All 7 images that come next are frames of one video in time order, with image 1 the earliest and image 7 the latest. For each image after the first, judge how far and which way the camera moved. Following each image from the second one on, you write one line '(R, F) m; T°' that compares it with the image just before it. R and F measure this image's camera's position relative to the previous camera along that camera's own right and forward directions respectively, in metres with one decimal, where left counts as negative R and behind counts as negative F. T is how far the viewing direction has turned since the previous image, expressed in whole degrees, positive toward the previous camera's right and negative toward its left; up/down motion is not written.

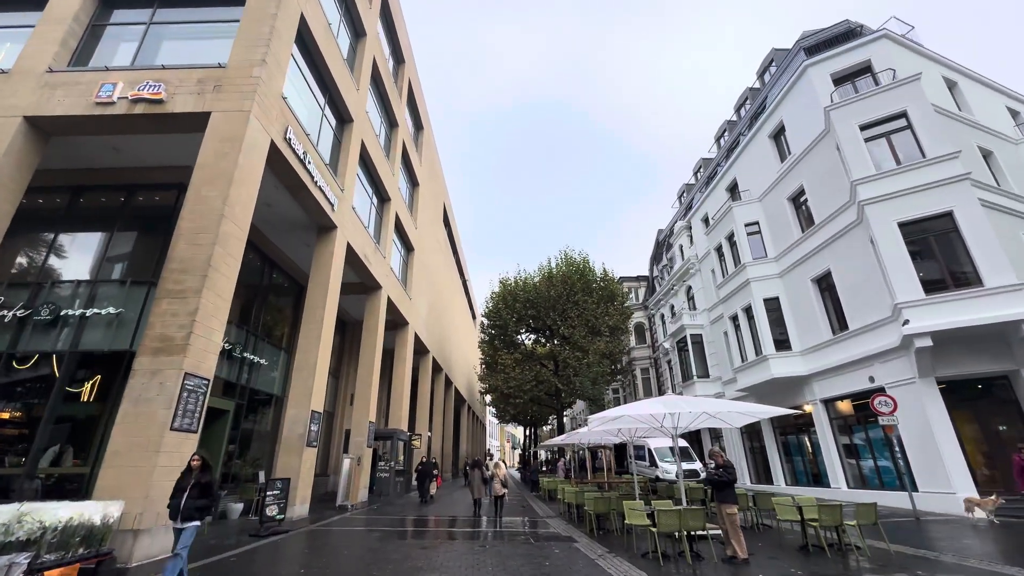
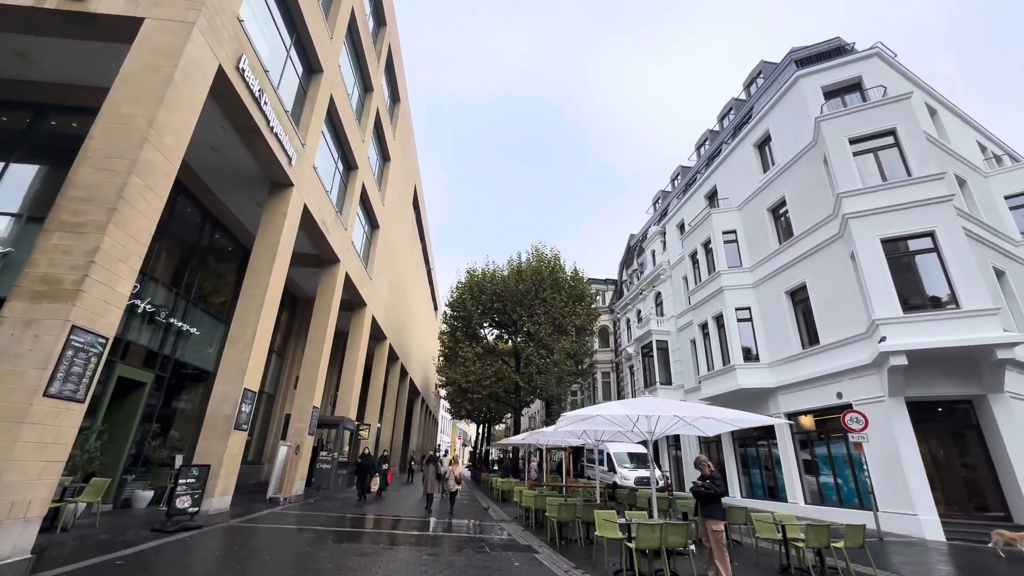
(-0.2, +1.1) m; +5°
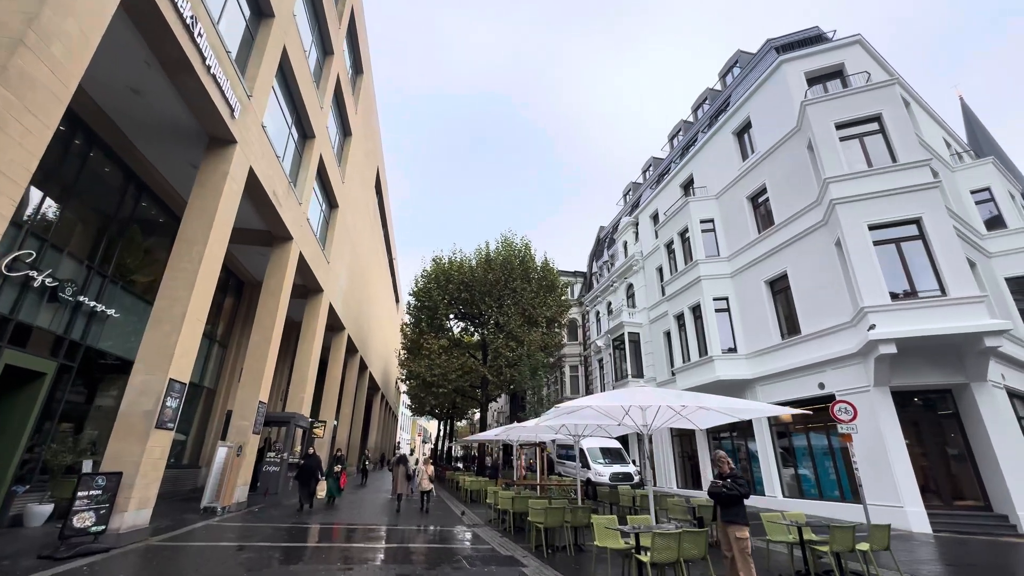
(-0.4, +1.3) m; +5°
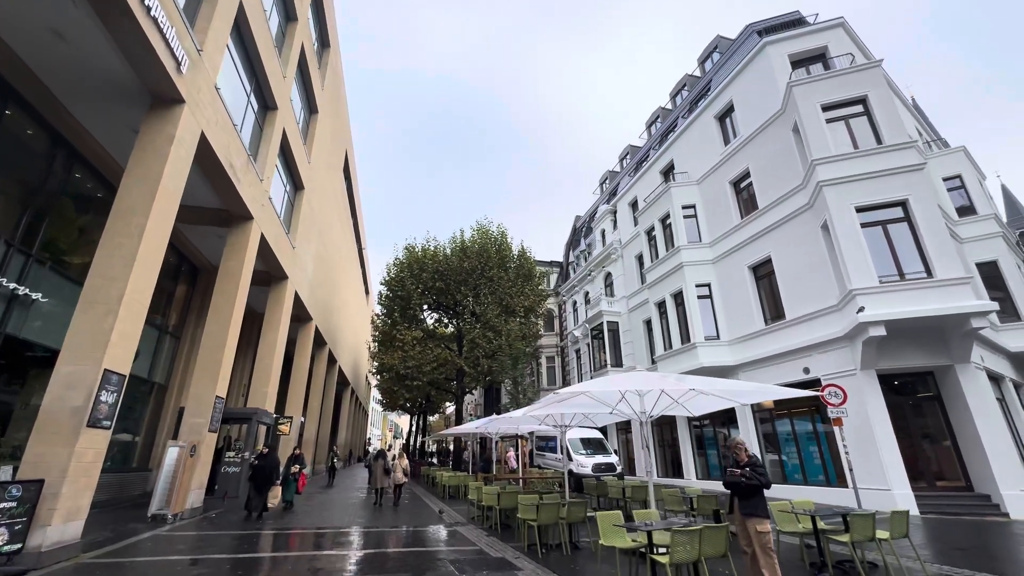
(-0.3, +0.8) m; +4°
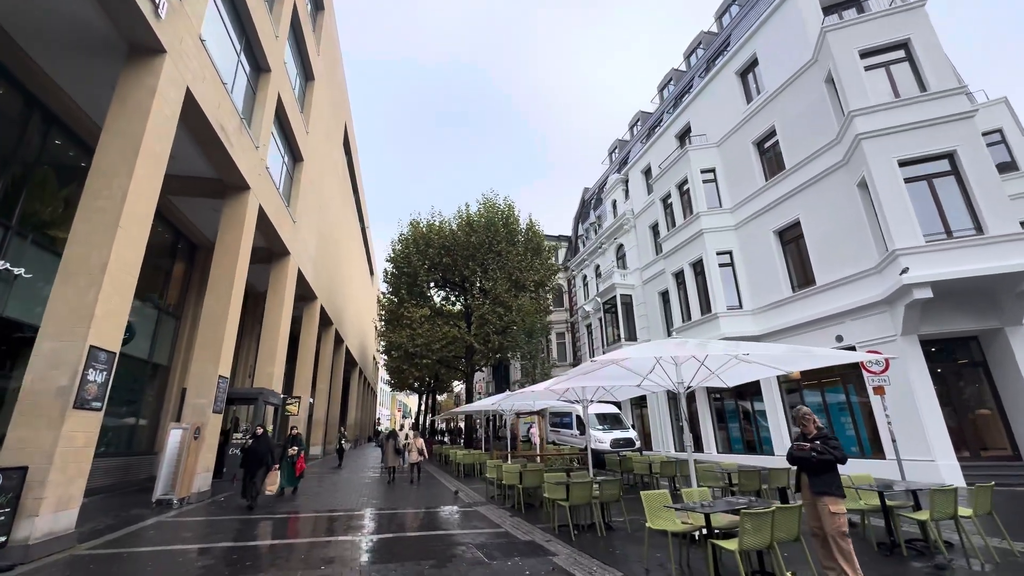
(-0.3, +0.8) m; 0°
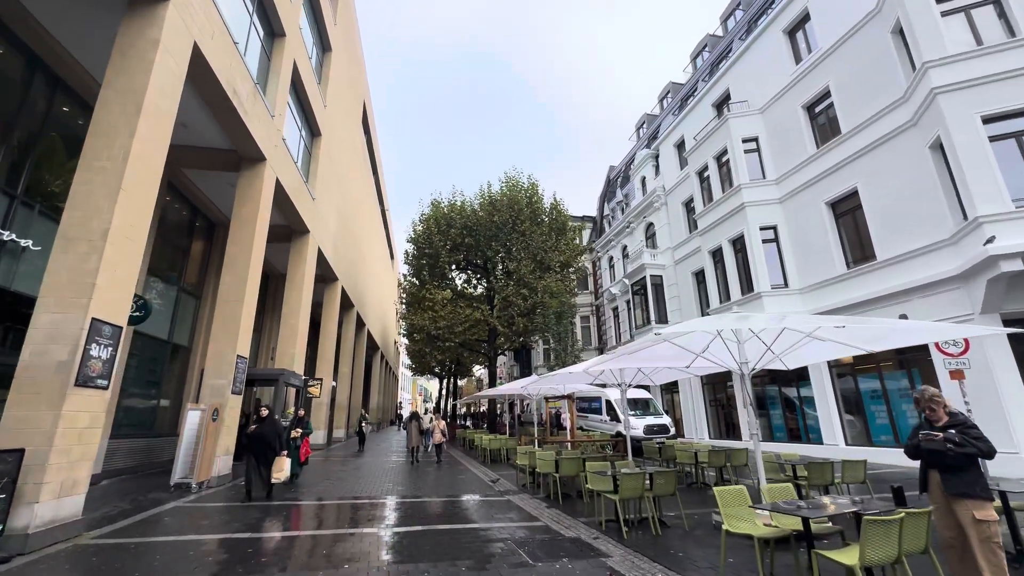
(-0.3, +0.8) m; -2°
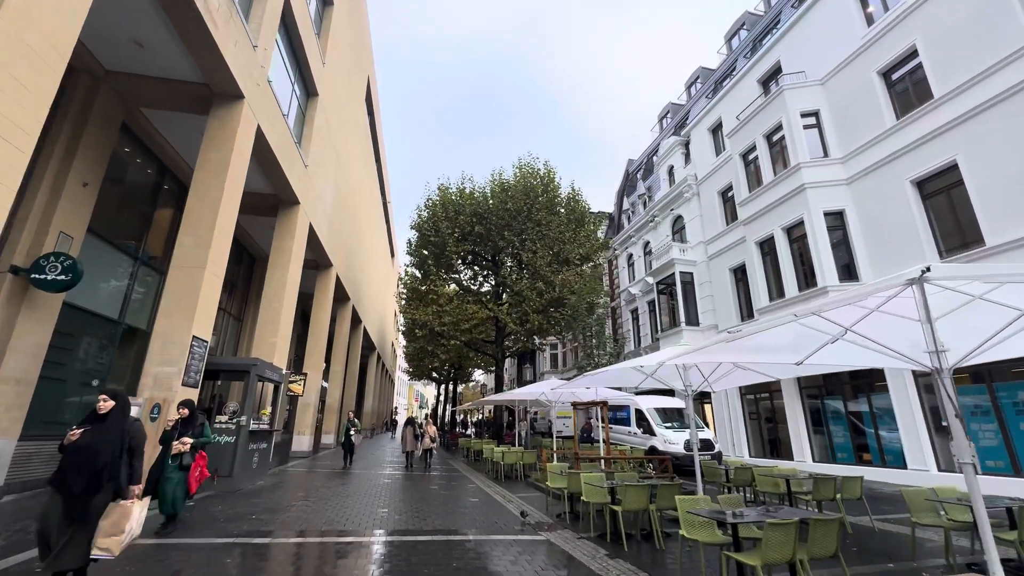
(-0.7, +2.4) m; 0°
